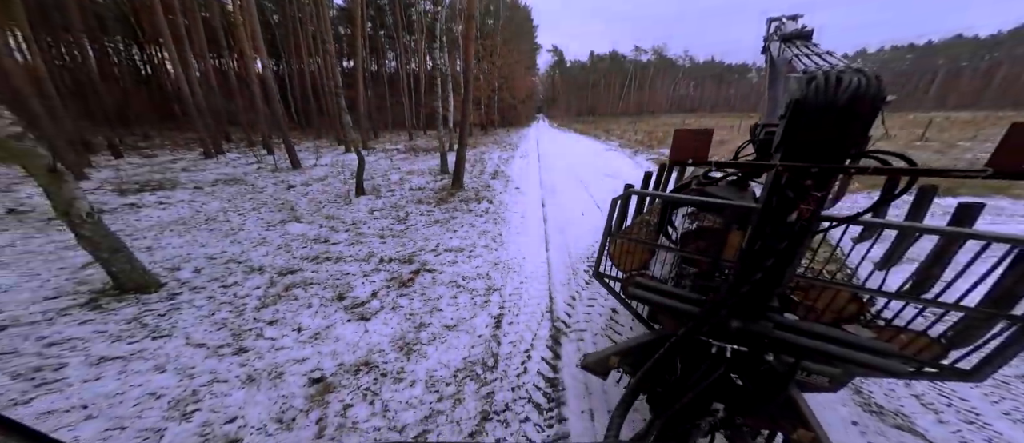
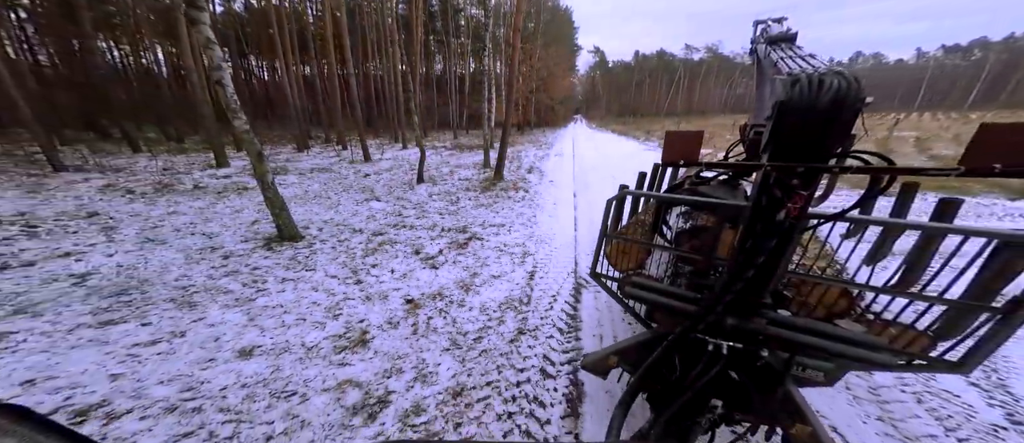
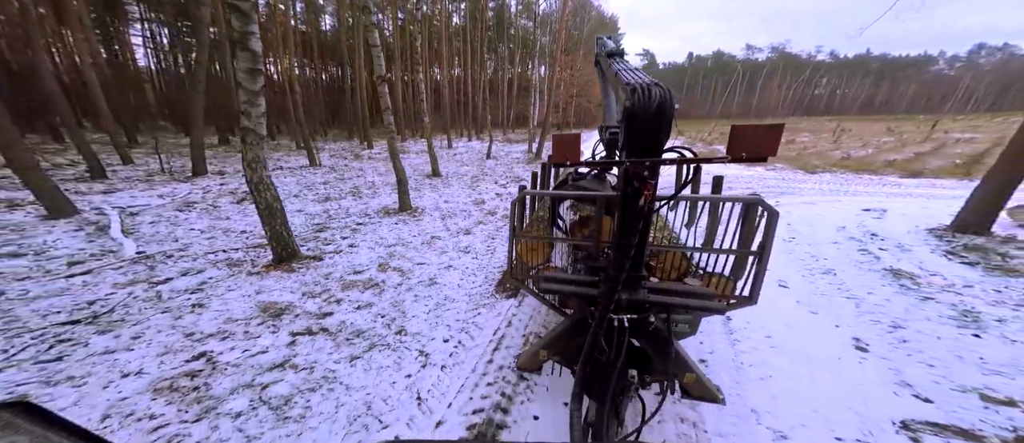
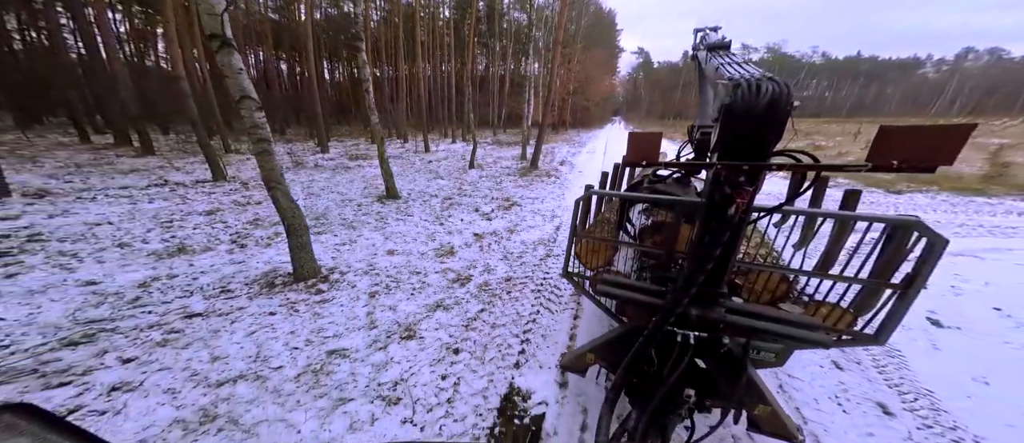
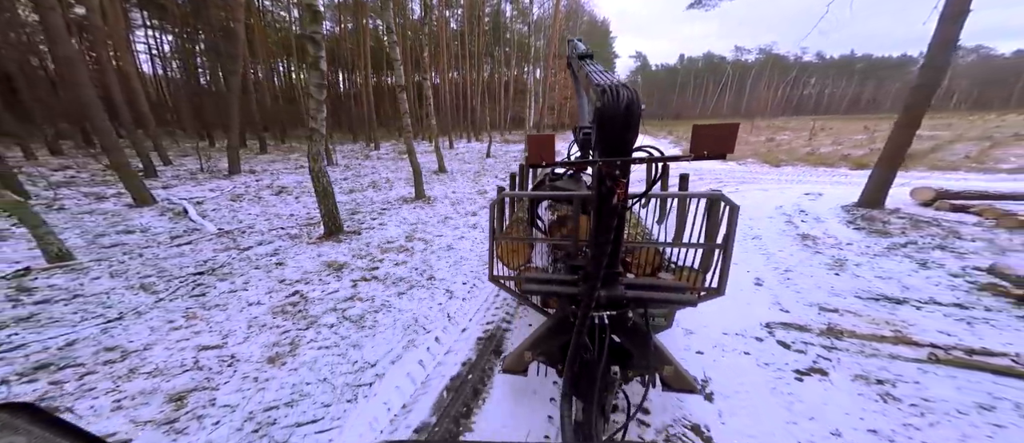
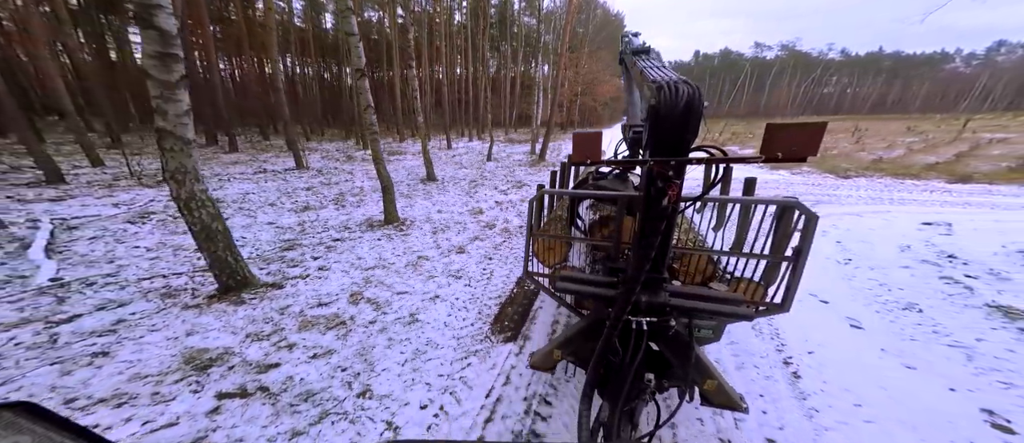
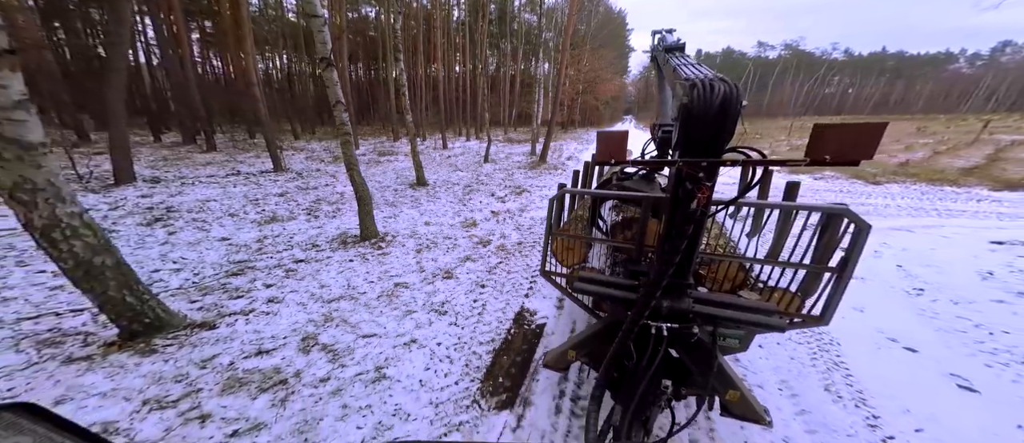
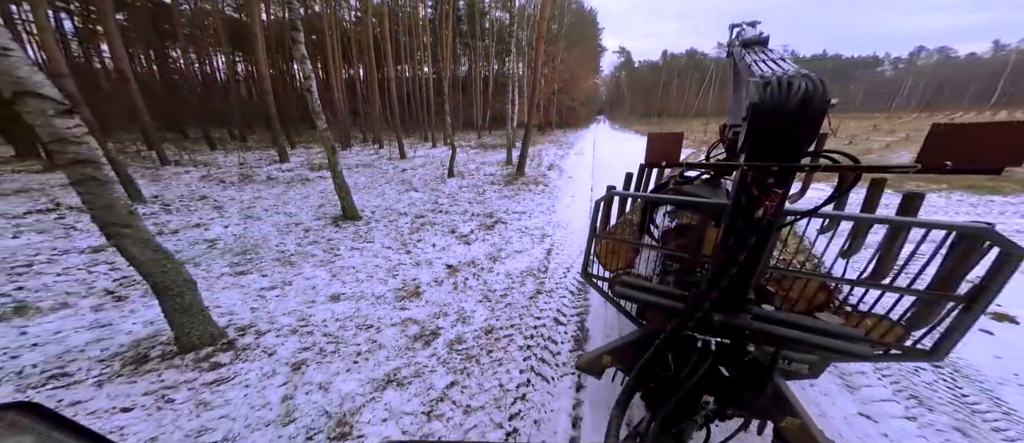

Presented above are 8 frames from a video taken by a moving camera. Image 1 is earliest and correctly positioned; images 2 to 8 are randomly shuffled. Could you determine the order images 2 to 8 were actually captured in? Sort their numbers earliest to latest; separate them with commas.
2, 8, 4, 7, 6, 3, 5
